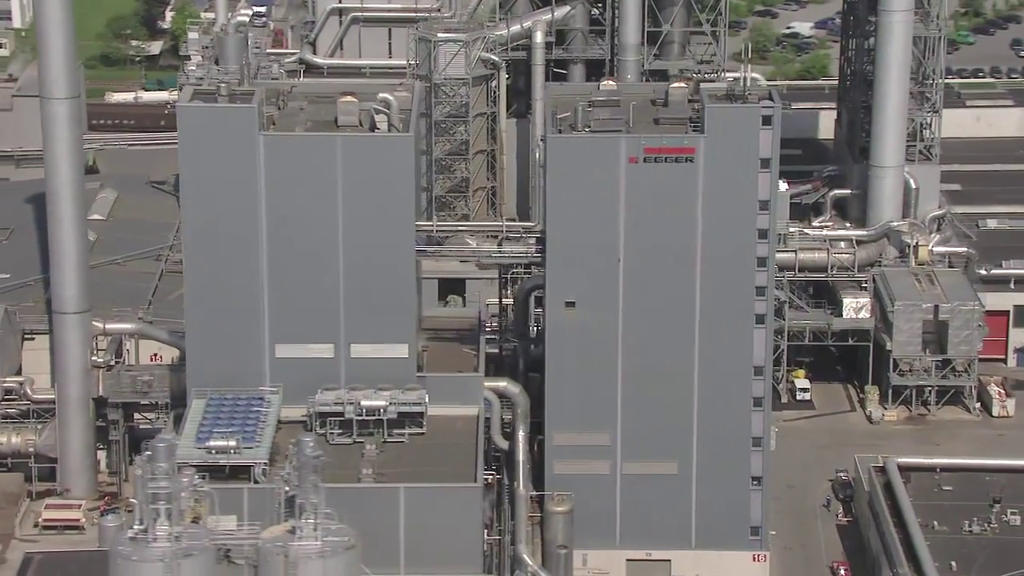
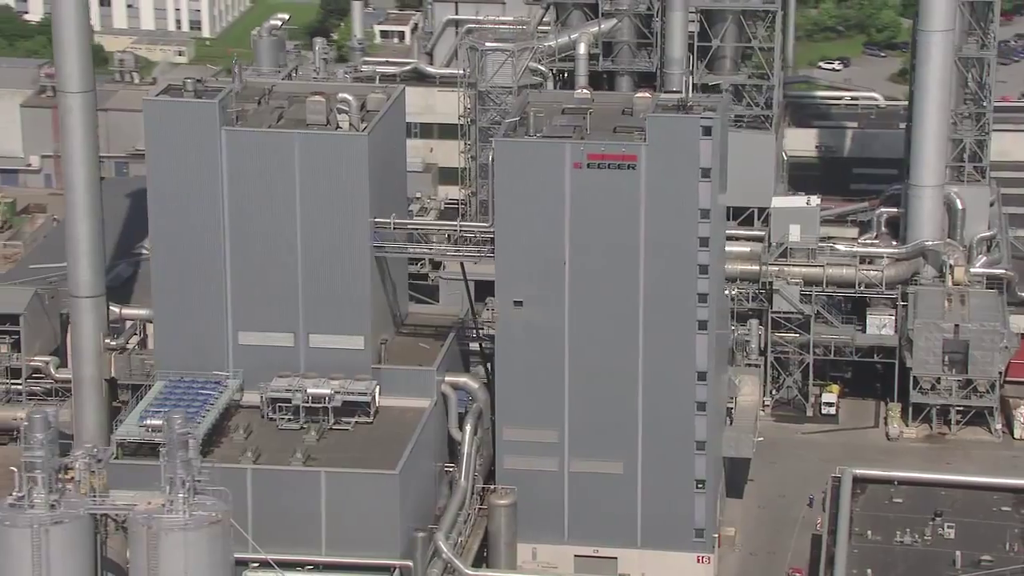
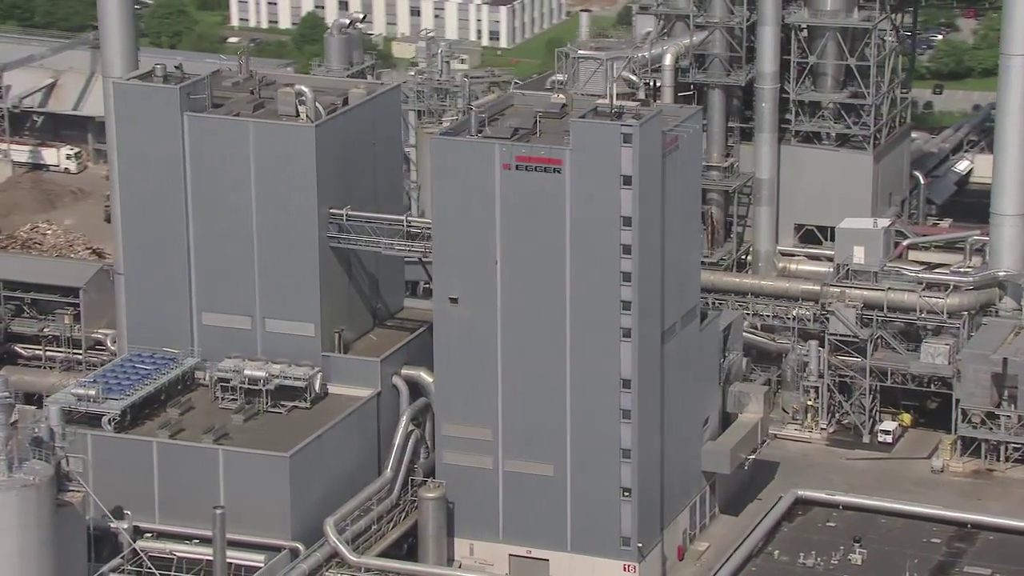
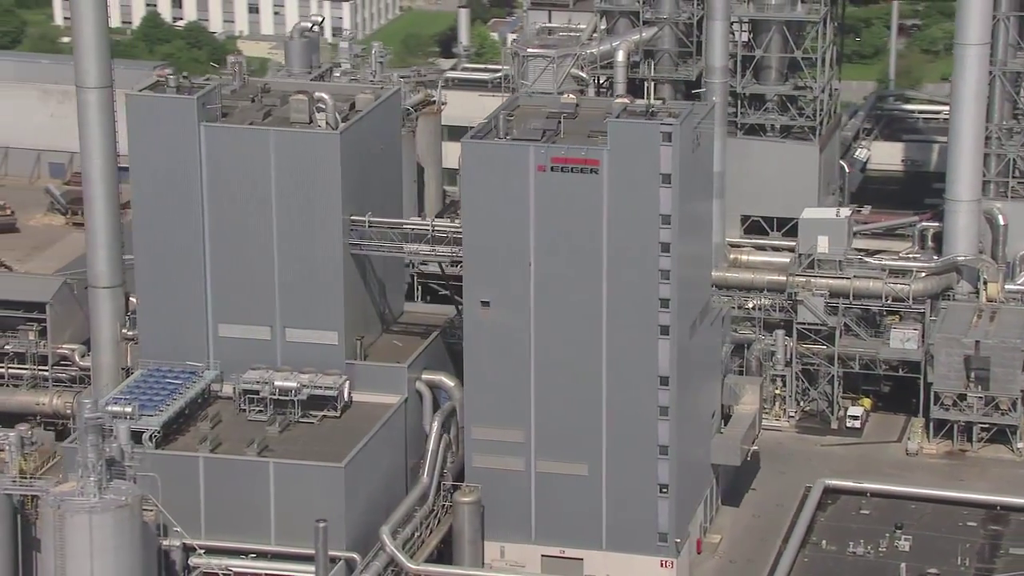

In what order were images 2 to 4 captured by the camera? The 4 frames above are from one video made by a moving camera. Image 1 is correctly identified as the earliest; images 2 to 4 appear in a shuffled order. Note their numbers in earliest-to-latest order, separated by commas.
2, 4, 3
